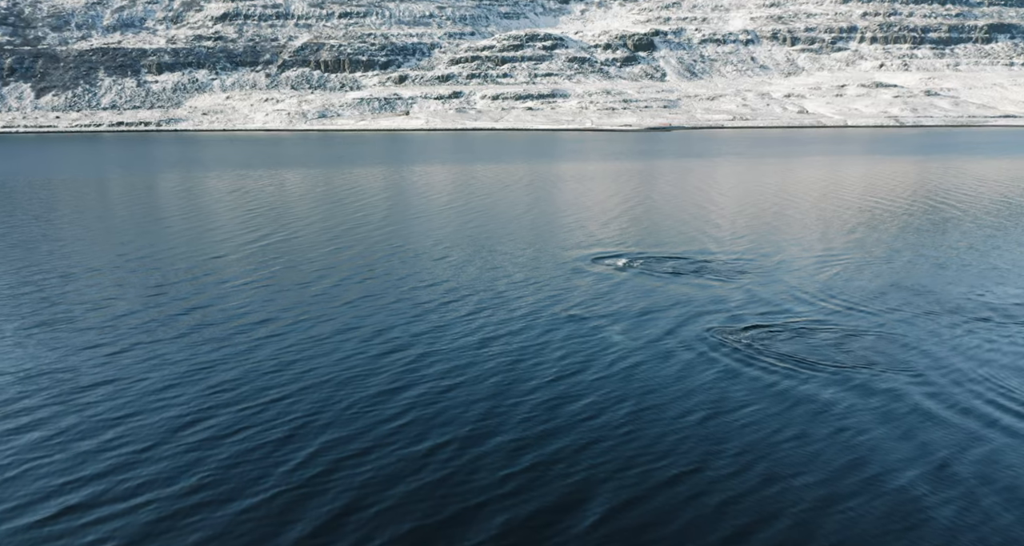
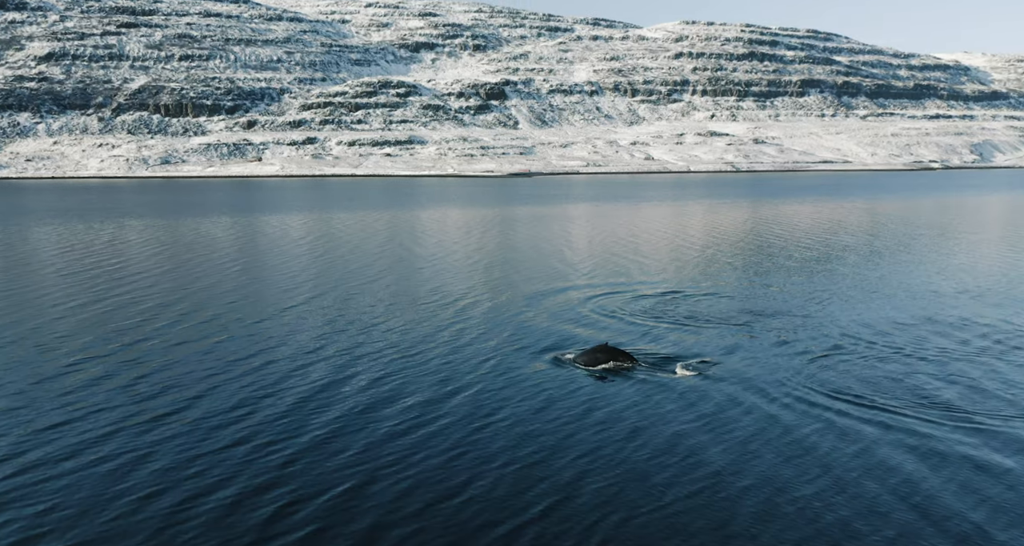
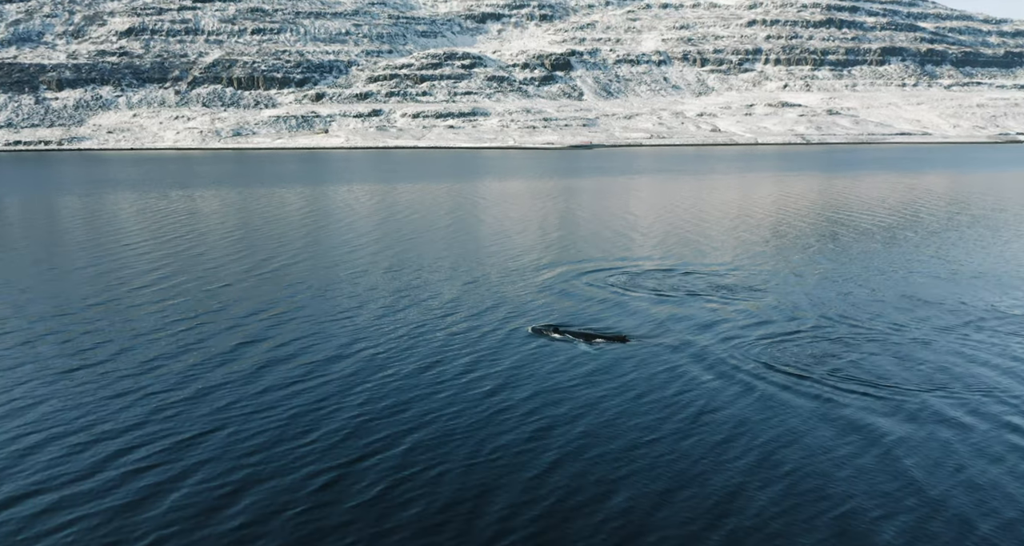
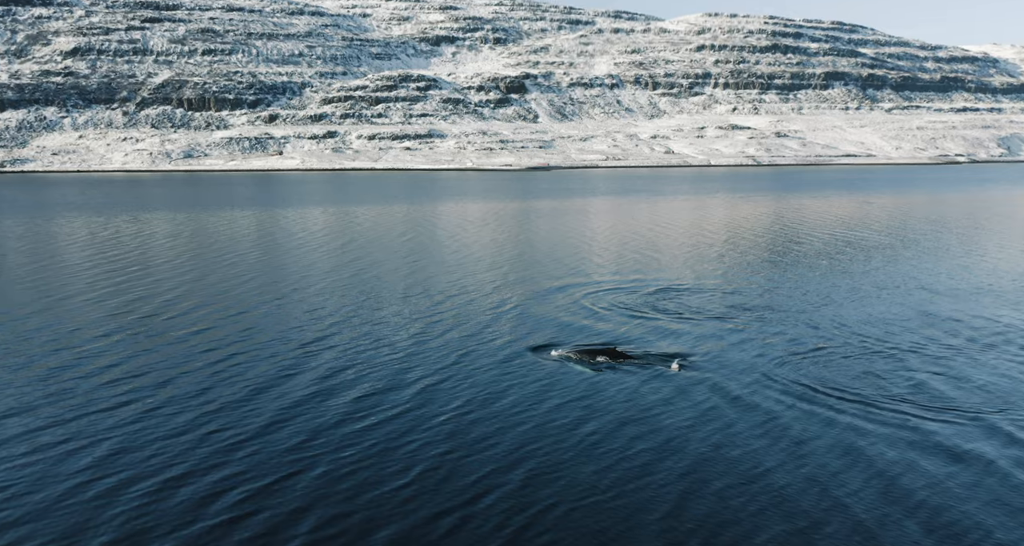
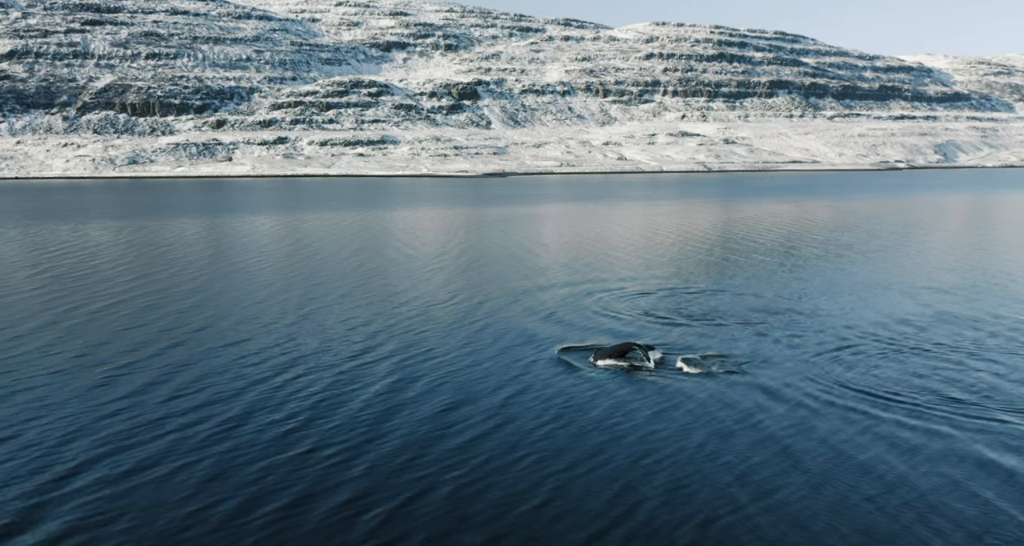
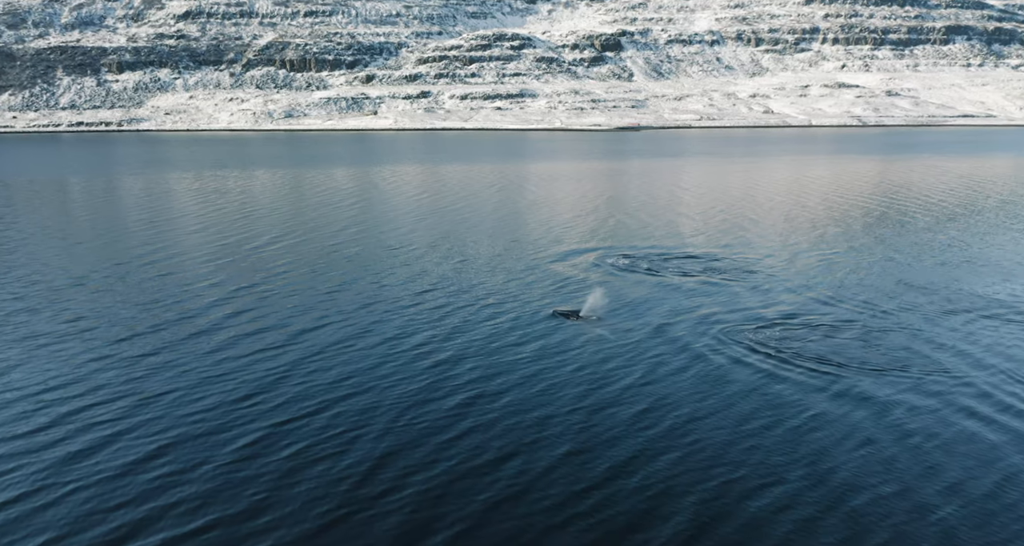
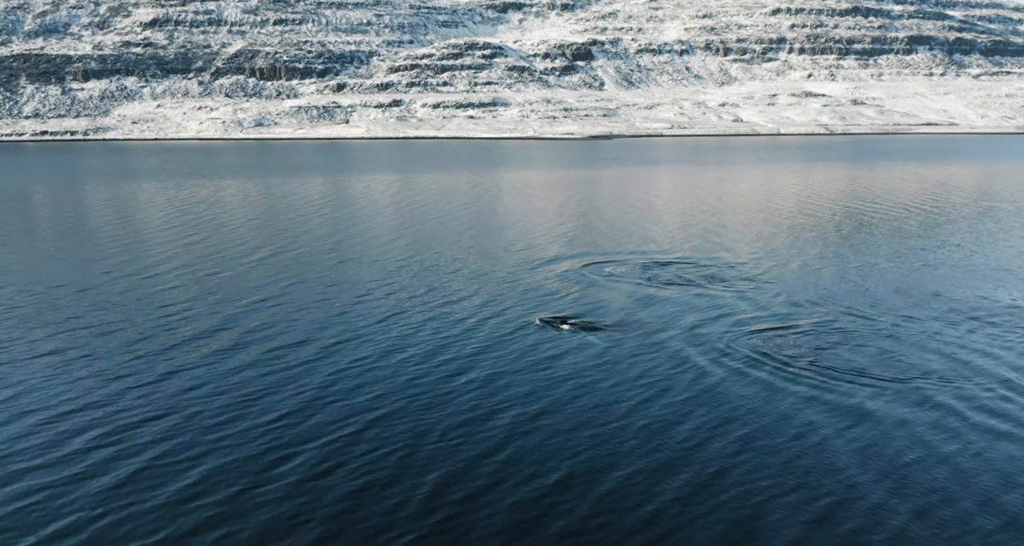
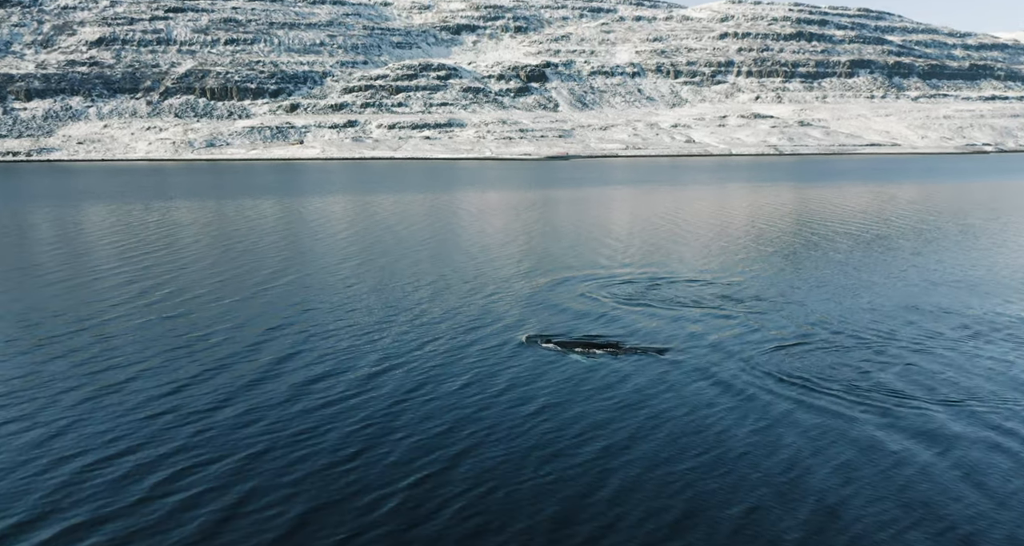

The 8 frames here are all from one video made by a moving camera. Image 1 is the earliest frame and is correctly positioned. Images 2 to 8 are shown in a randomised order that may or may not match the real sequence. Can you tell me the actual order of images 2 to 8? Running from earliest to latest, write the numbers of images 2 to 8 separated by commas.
6, 7, 3, 8, 4, 2, 5
